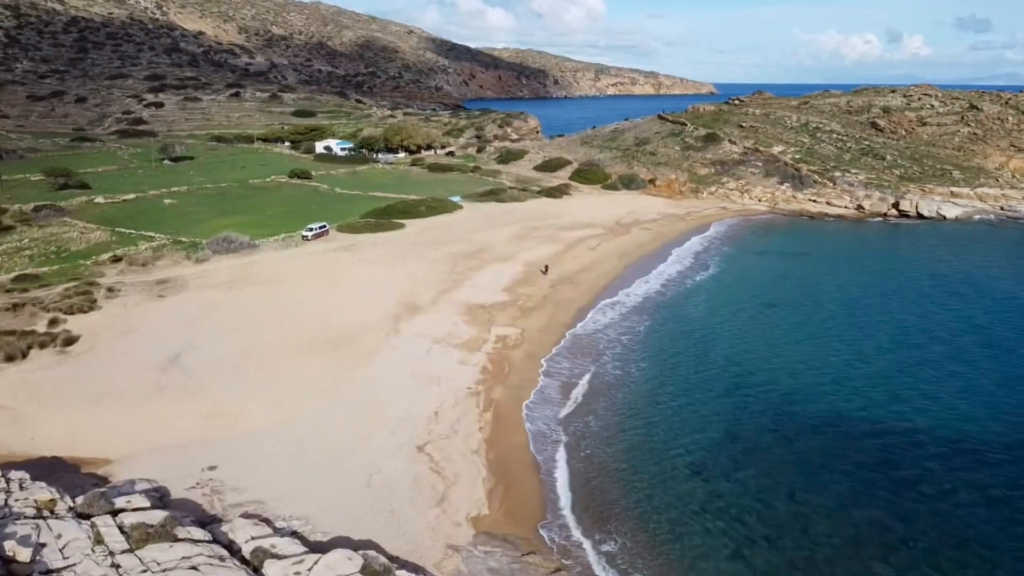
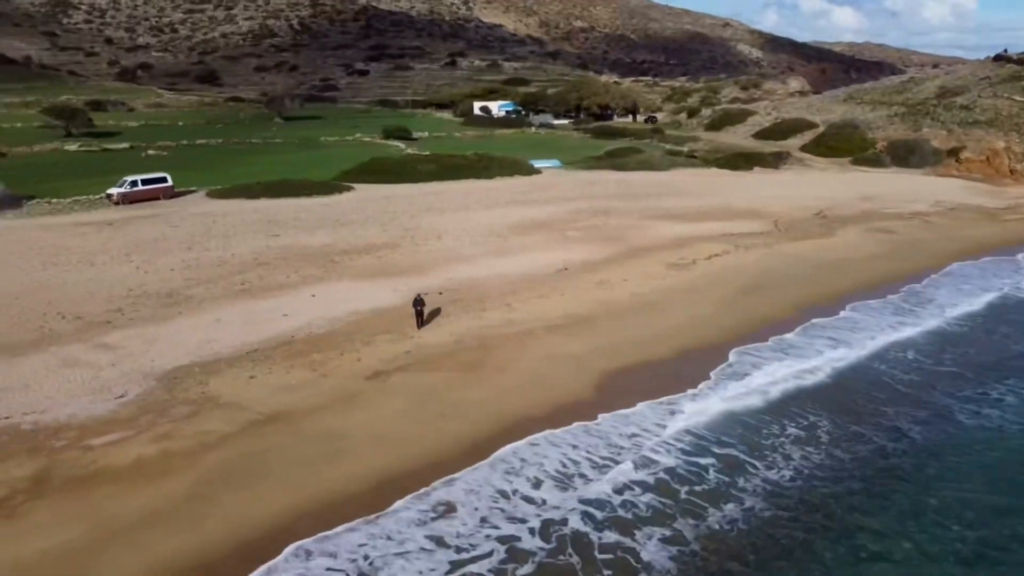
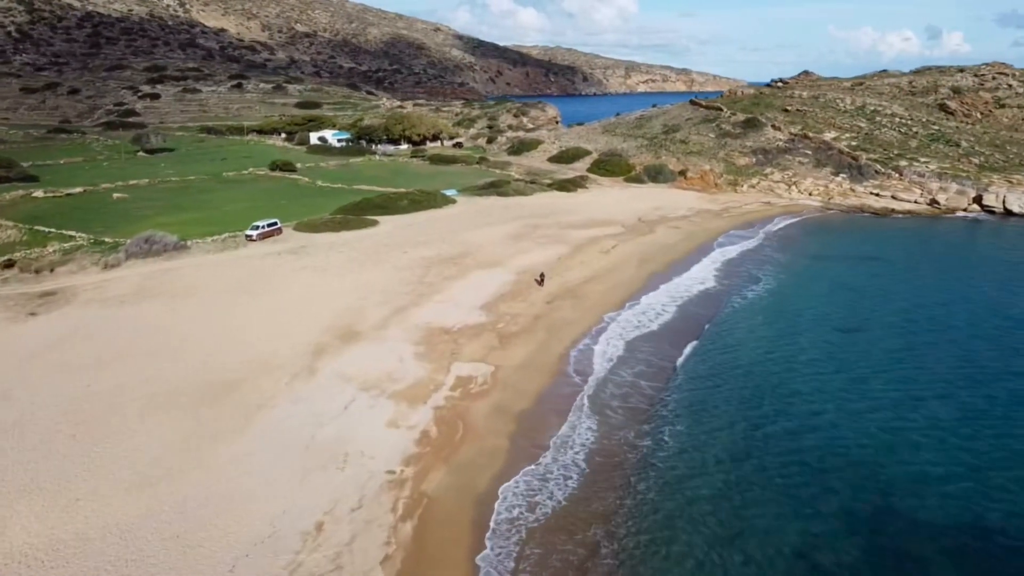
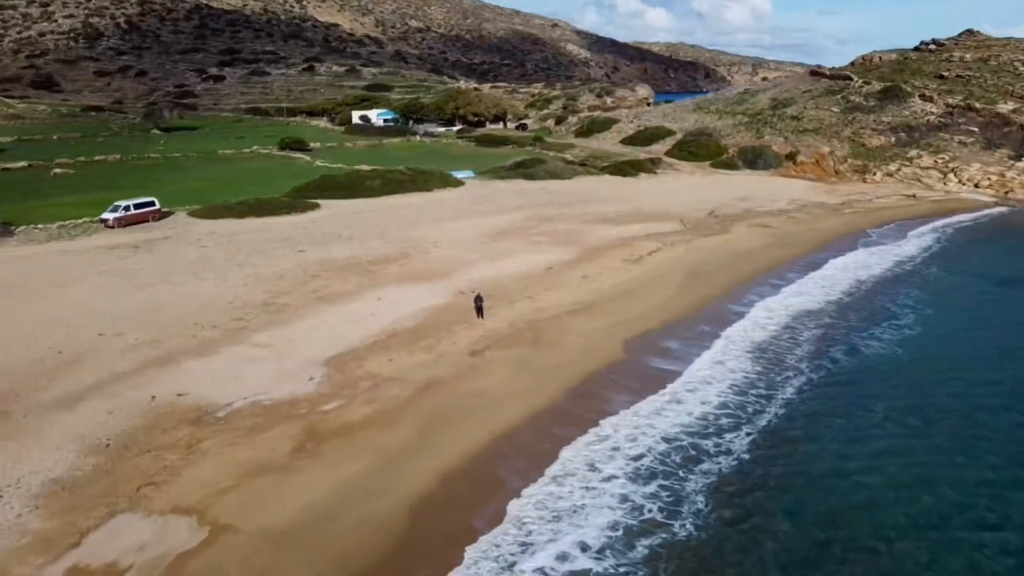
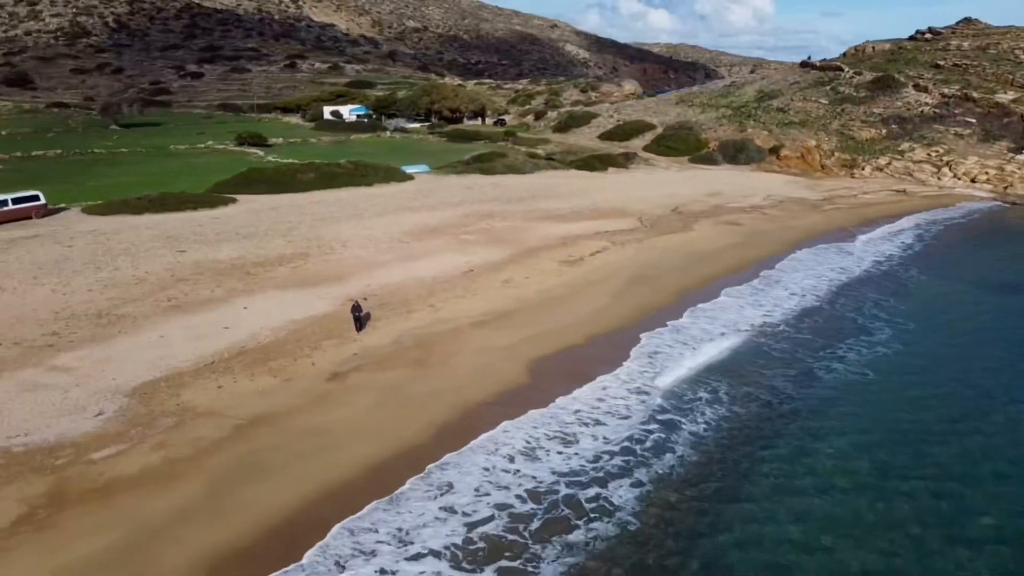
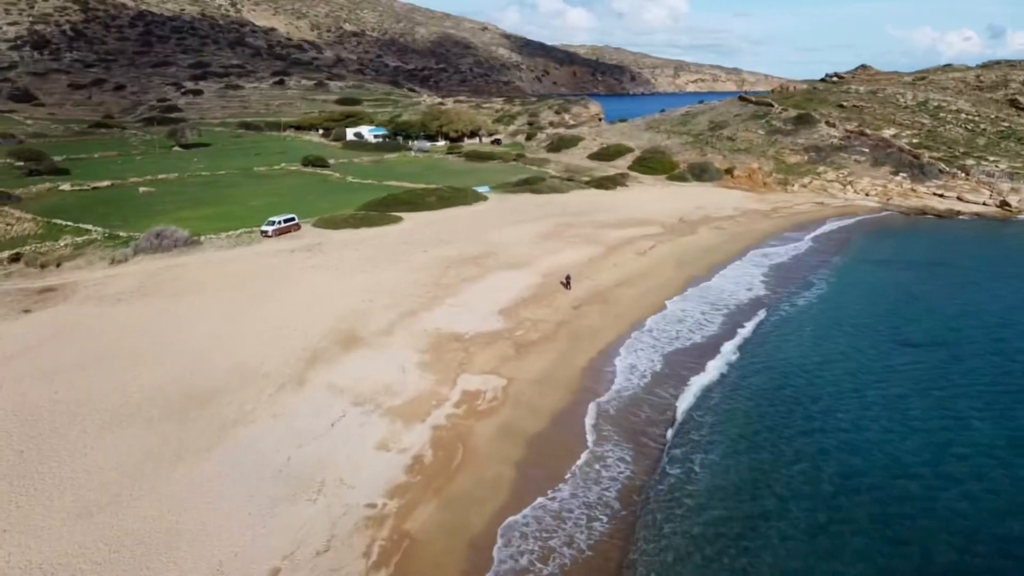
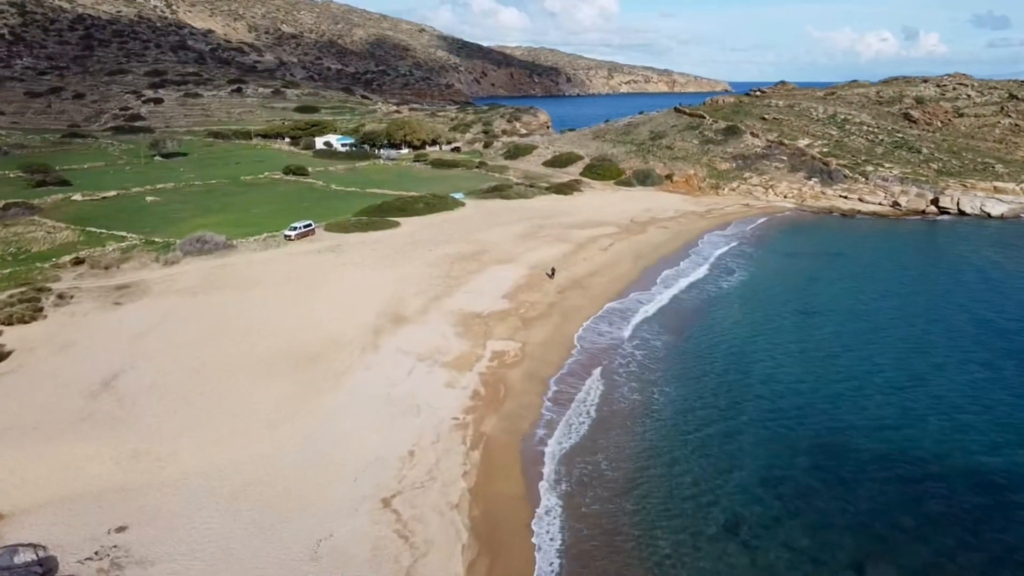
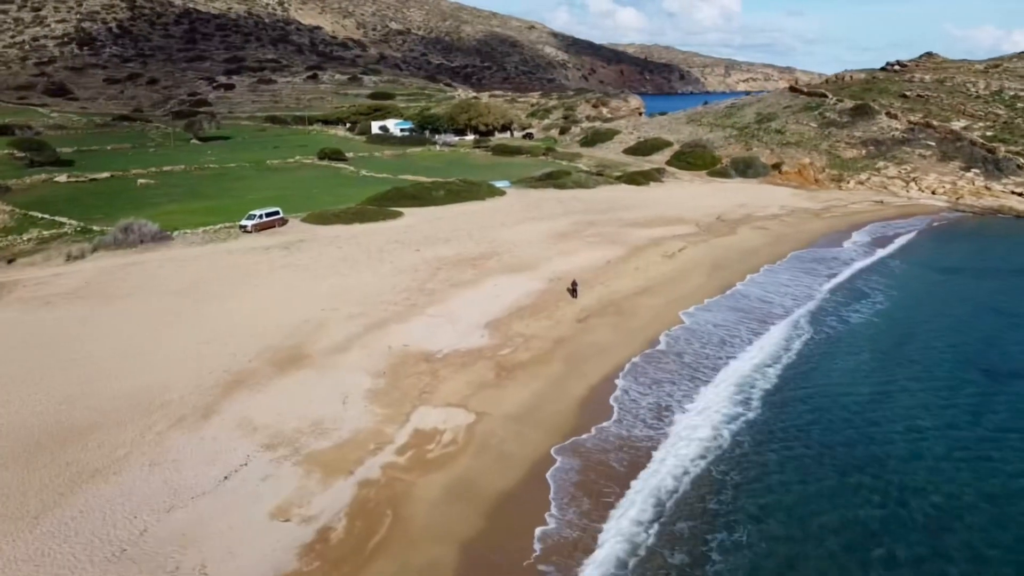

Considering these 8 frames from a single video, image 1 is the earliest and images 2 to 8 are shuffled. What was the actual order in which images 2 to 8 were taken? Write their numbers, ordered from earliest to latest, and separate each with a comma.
7, 3, 6, 8, 4, 5, 2
